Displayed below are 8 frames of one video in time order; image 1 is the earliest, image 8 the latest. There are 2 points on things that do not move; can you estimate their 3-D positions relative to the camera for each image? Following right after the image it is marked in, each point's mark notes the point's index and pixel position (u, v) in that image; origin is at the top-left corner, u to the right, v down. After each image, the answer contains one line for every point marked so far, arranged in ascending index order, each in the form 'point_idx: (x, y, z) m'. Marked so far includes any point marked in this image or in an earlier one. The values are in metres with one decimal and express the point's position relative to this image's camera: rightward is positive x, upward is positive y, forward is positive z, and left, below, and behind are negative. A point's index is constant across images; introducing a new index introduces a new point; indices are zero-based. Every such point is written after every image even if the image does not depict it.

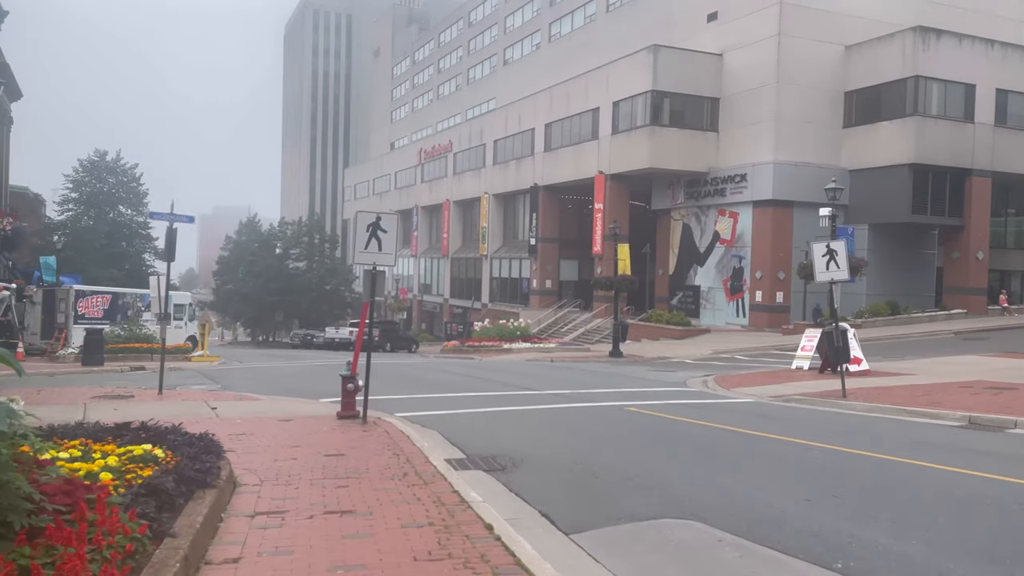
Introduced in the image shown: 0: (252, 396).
0: (-4.3, -1.8, +12.9) m
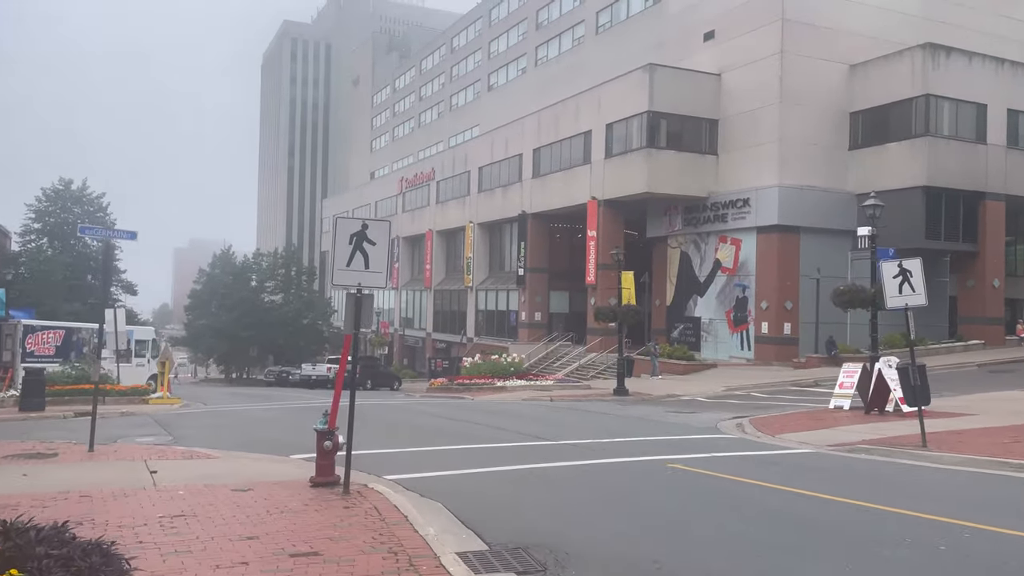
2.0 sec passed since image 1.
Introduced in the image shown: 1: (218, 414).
0: (-4.1, -2.2, +10.5) m
1: (-6.7, -2.9, +18.1) m
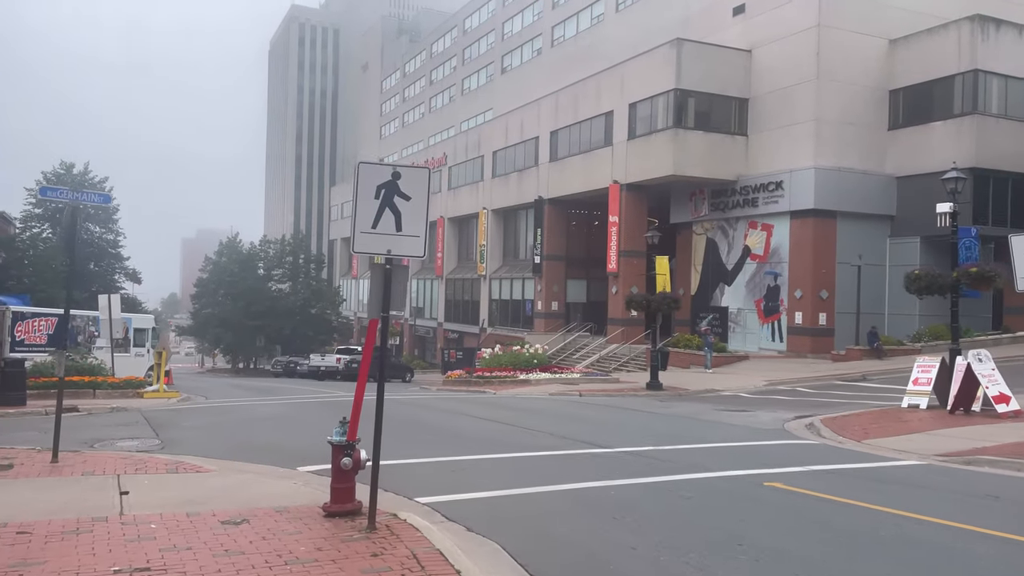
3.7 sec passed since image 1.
0: (-3.5, -2.0, +8.7) m
1: (-6.1, -2.5, +16.3) m
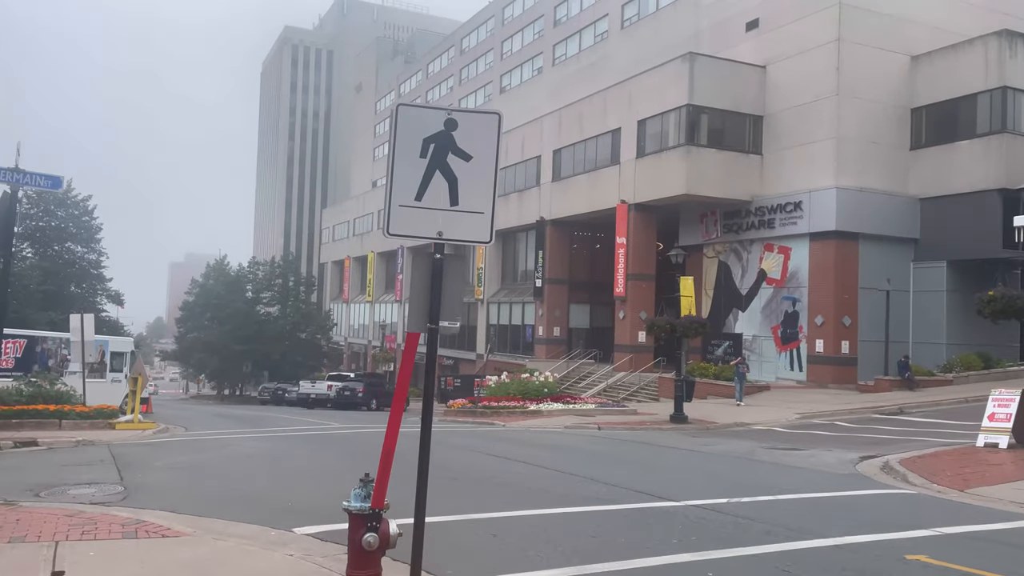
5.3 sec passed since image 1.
0: (-3.0, -2.0, +6.8) m
1: (-5.7, -2.8, +14.3) m
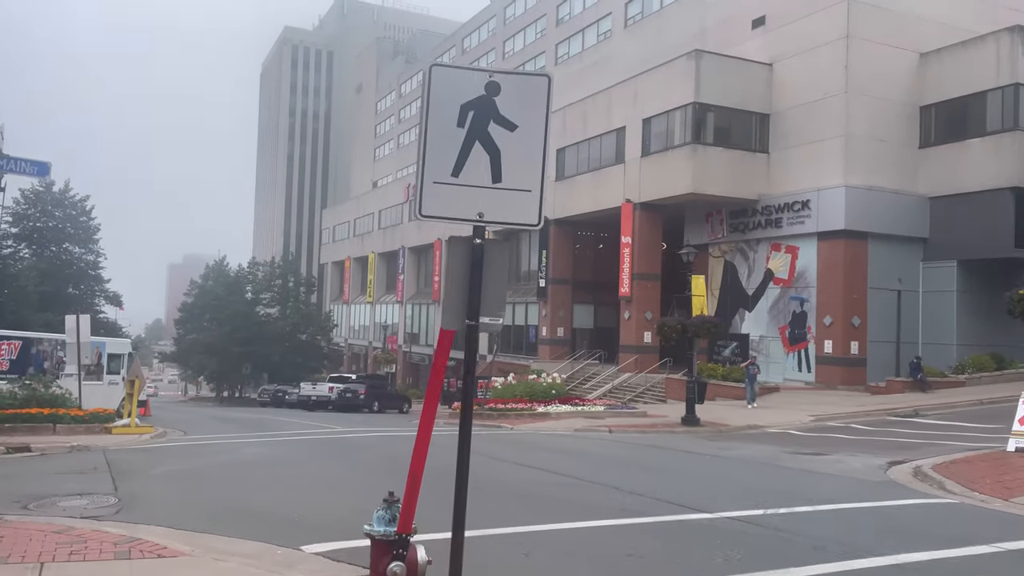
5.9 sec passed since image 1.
0: (-2.8, -2.0, +6.3) m
1: (-5.5, -2.8, +13.8) m
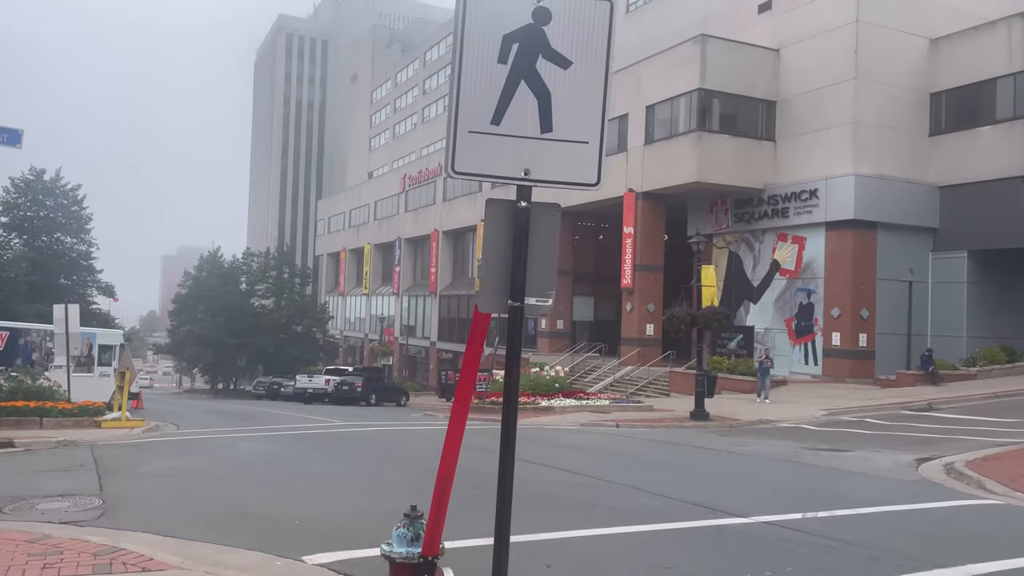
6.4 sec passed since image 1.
0: (-2.6, -1.9, +5.6) m
1: (-5.3, -2.6, +13.1) m
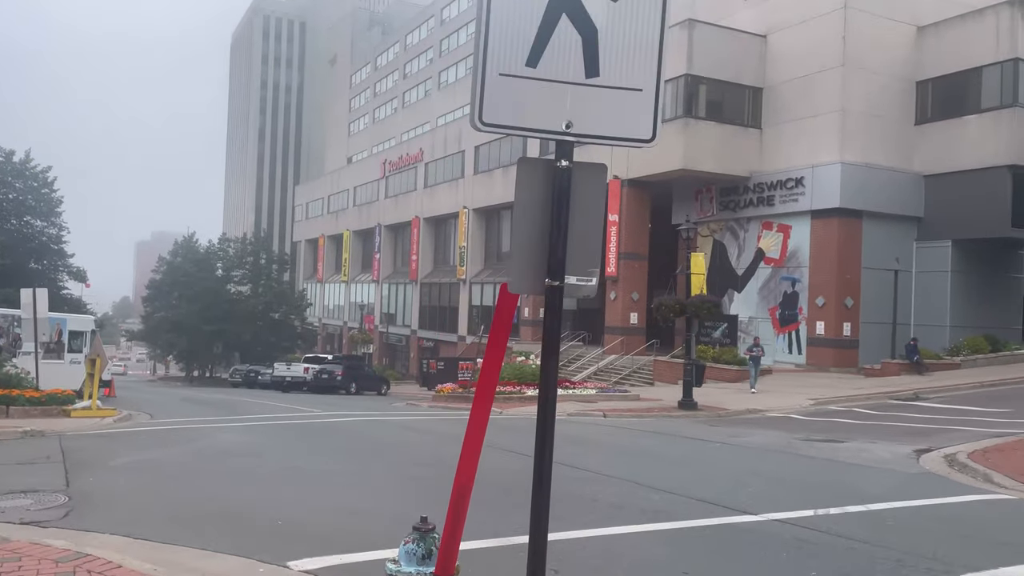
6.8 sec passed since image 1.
0: (-2.6, -1.8, +5.1) m
1: (-5.5, -2.4, +12.5) m
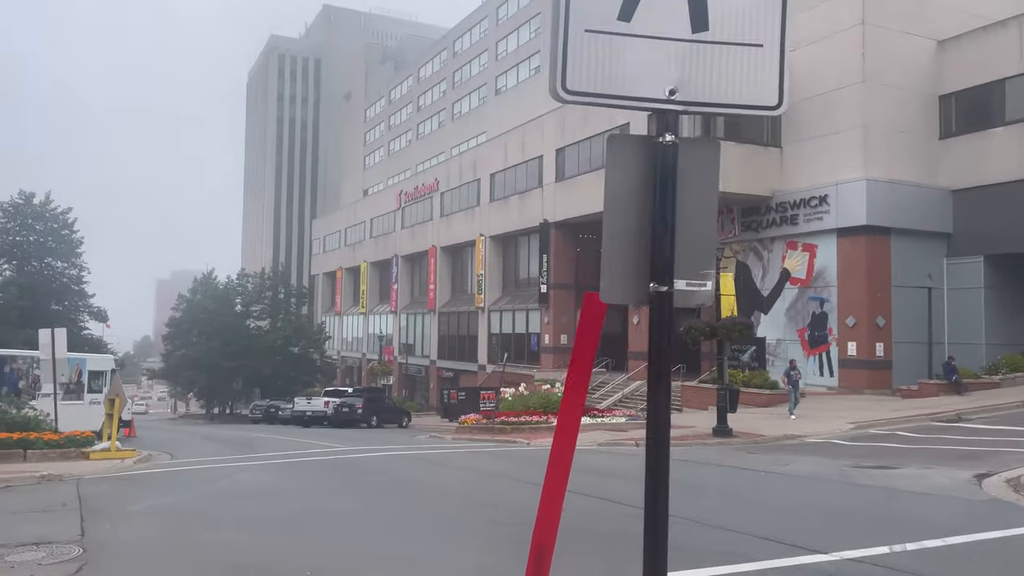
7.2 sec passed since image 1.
0: (-2.2, -2.0, +4.6) m
1: (-5.0, -2.9, +12.1) m
